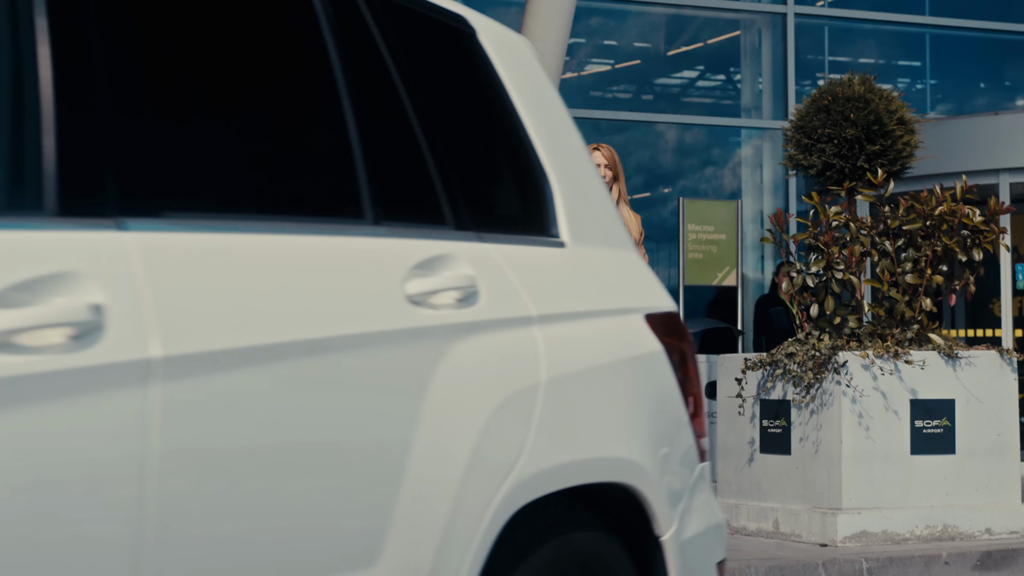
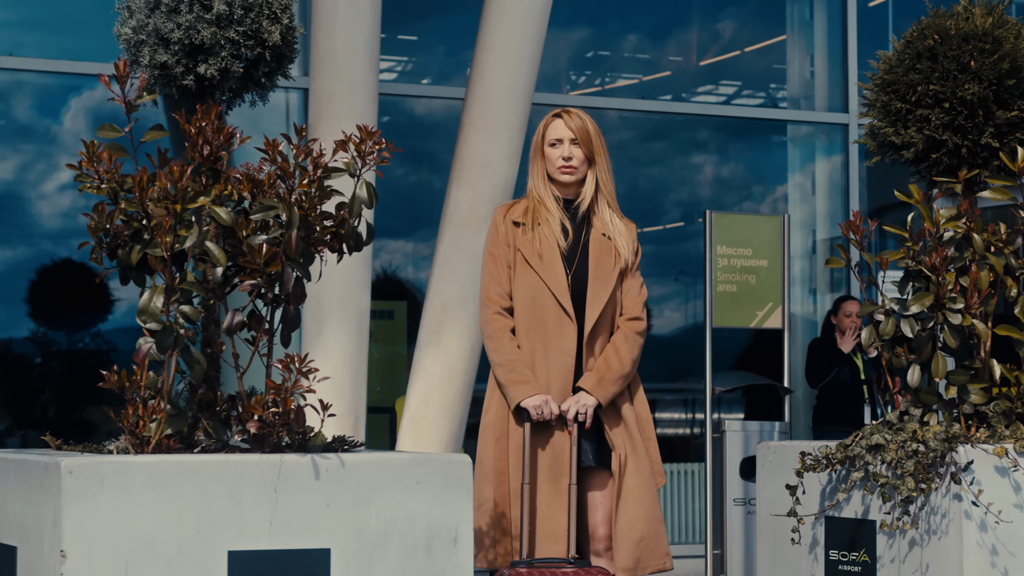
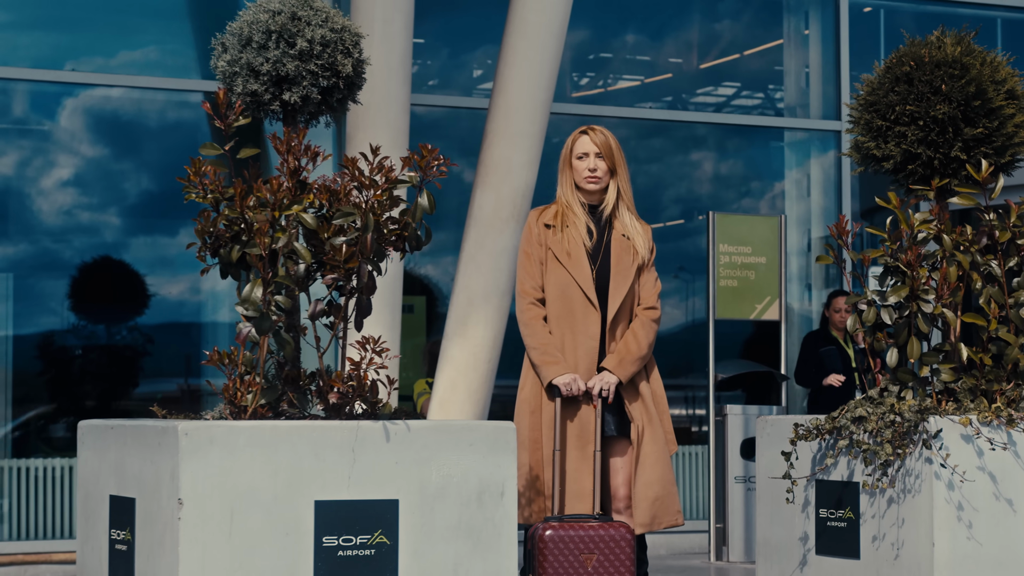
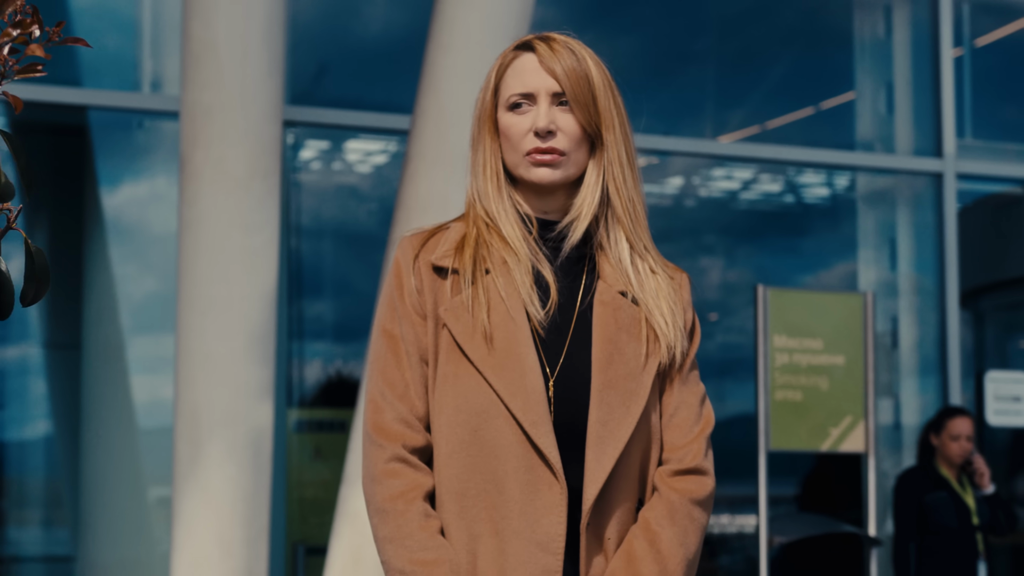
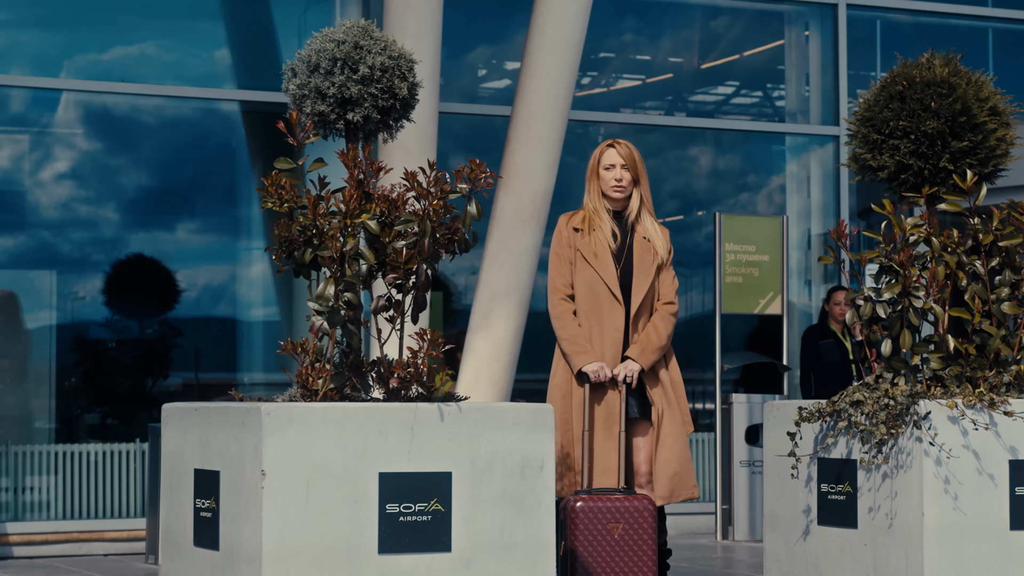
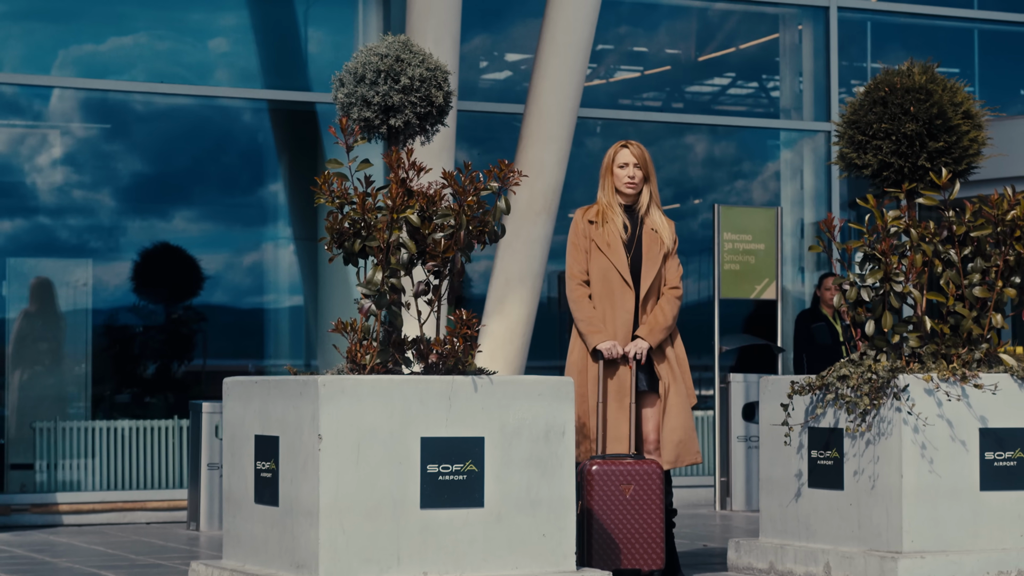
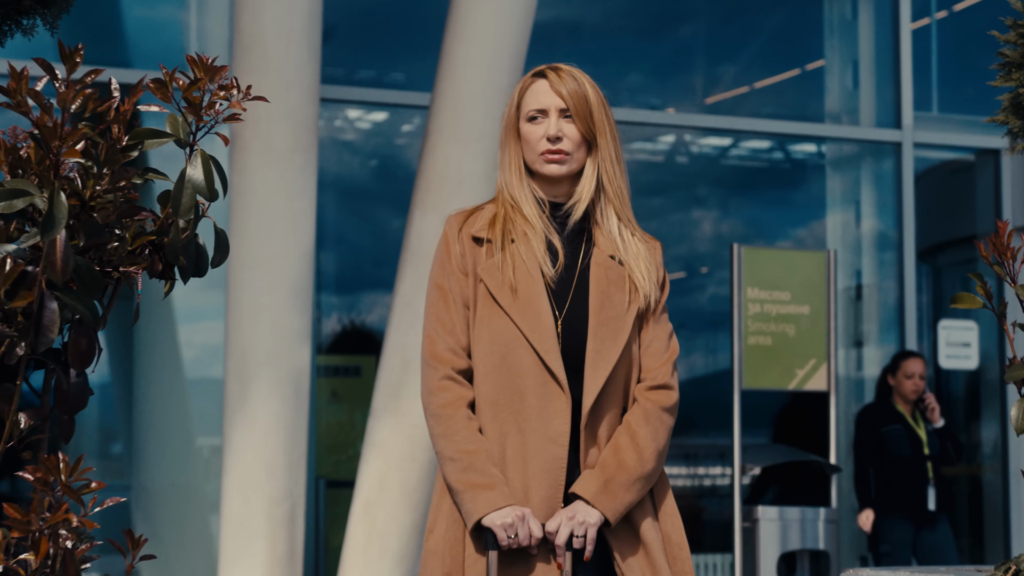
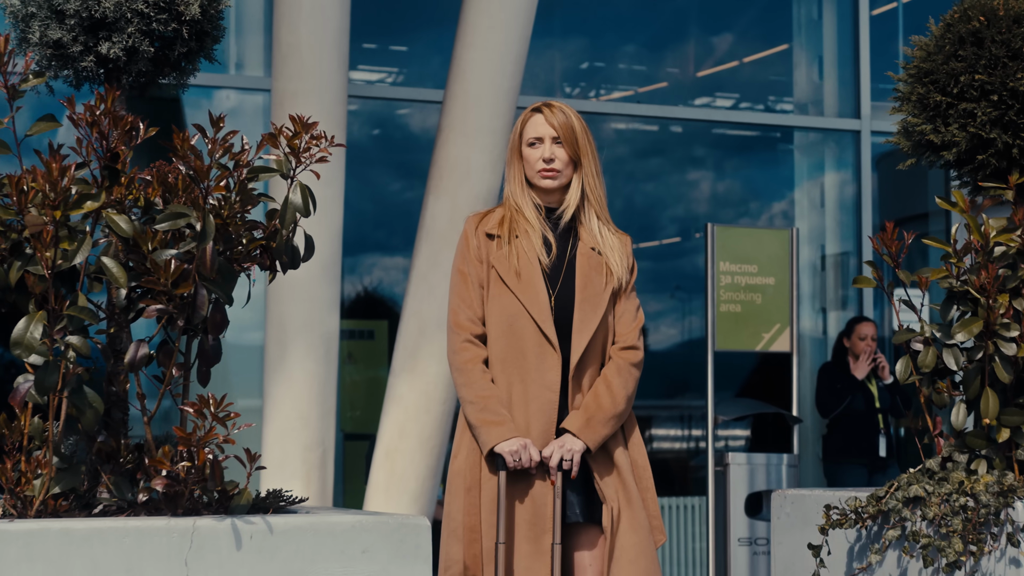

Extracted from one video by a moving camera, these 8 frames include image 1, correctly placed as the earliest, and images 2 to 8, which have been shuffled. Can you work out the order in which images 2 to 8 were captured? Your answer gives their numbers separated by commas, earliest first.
6, 5, 3, 2, 8, 7, 4
